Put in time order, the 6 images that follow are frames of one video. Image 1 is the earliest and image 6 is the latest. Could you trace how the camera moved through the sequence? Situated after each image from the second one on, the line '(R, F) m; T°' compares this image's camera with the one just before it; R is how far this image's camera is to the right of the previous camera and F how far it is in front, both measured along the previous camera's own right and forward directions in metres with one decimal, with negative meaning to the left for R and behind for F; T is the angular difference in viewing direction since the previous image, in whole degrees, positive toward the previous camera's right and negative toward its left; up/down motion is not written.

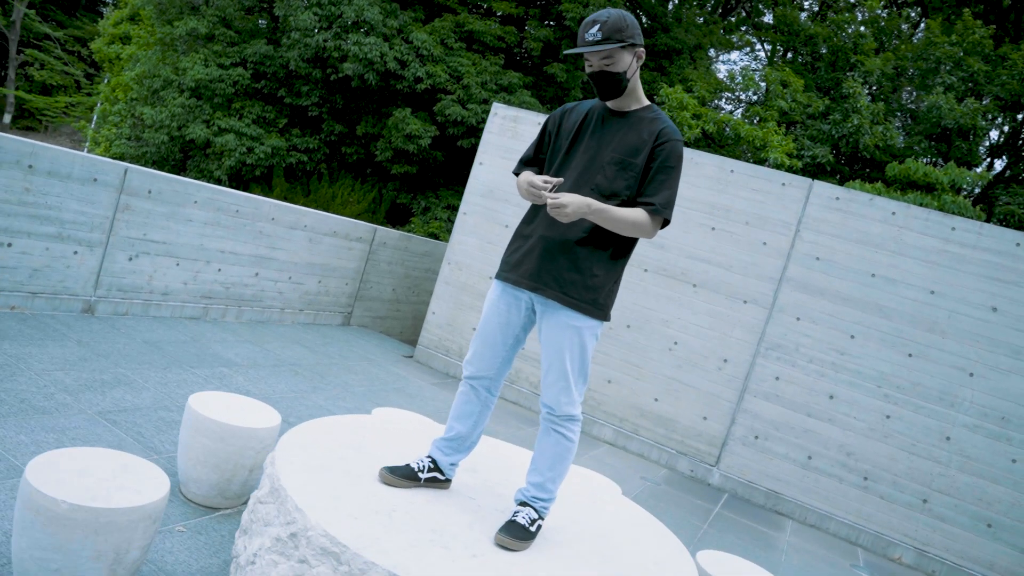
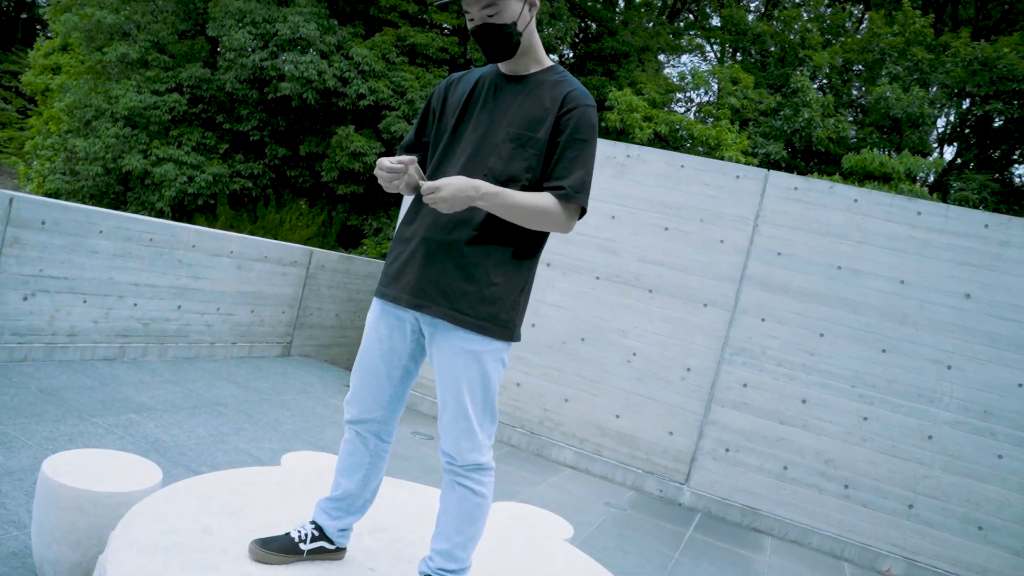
(+0.2, +0.4) m; +2°
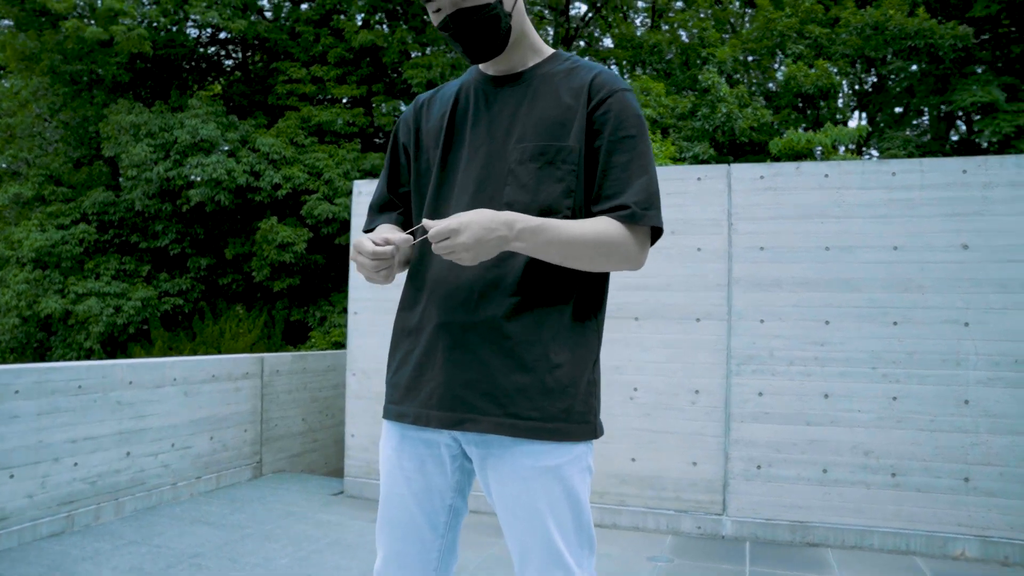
(-0.1, +0.4) m; +4°
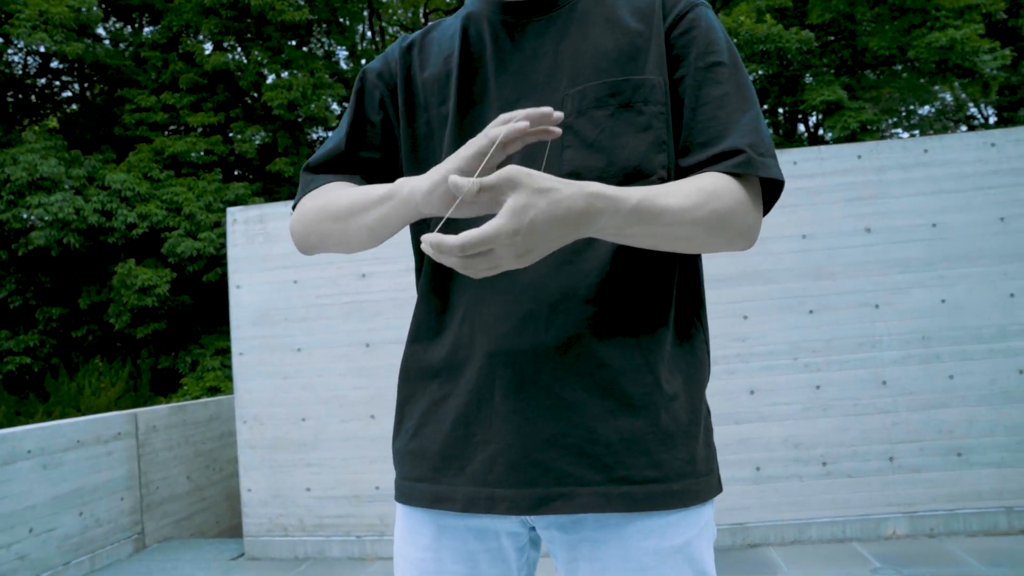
(-0.2, +0.3) m; +9°
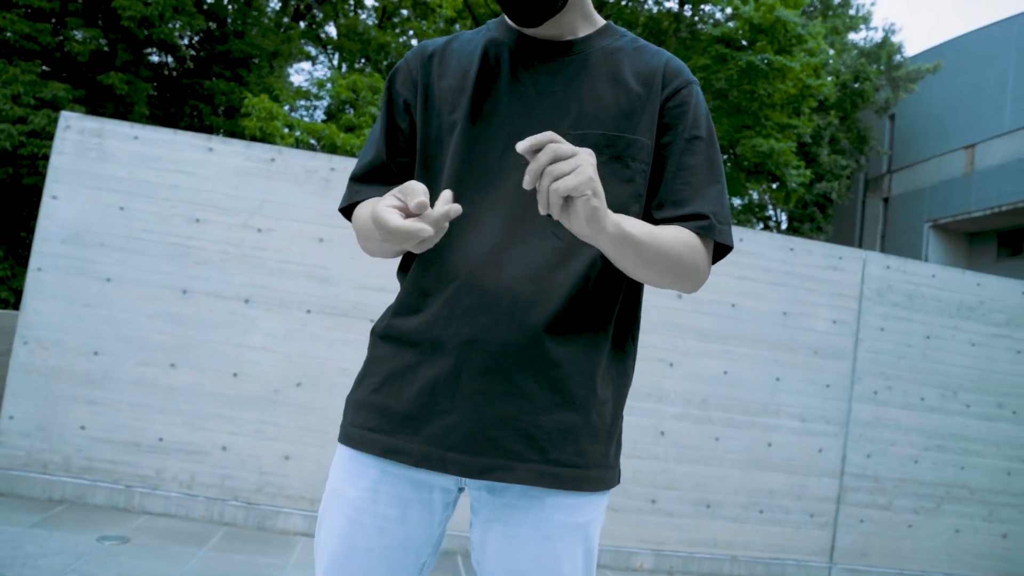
(-0.2, -0.1) m; +14°
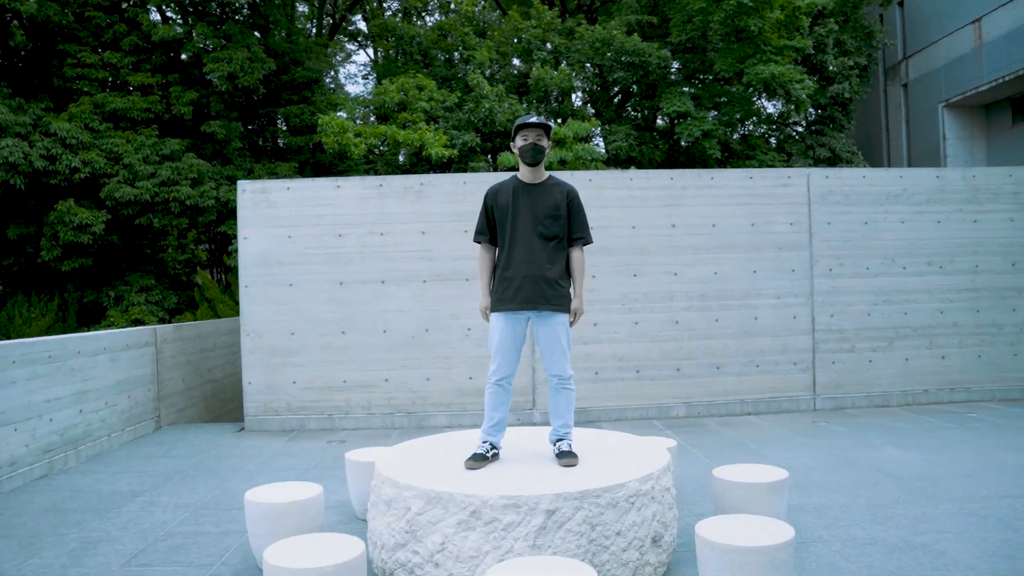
(+0.2, -2.0) m; -5°
